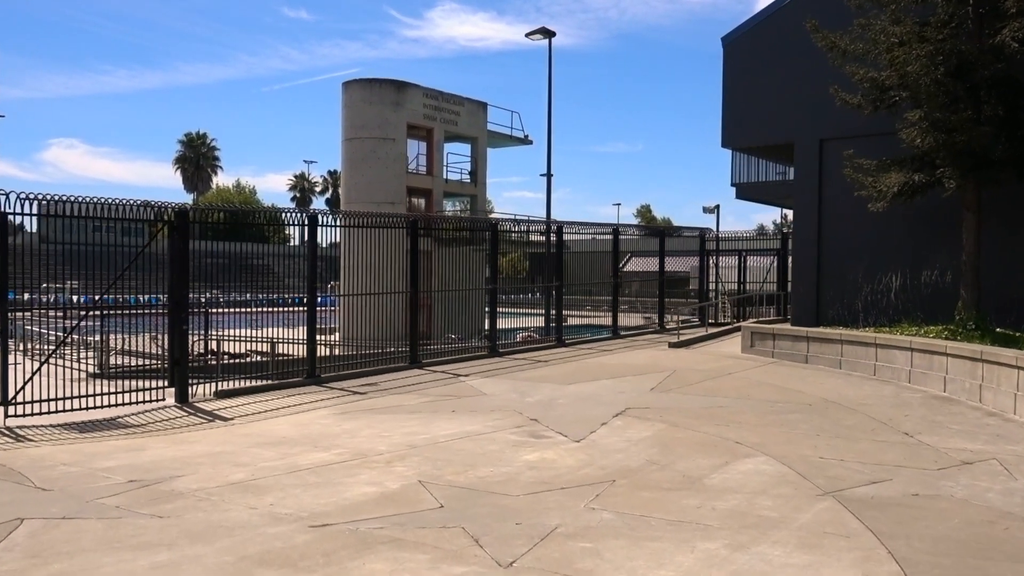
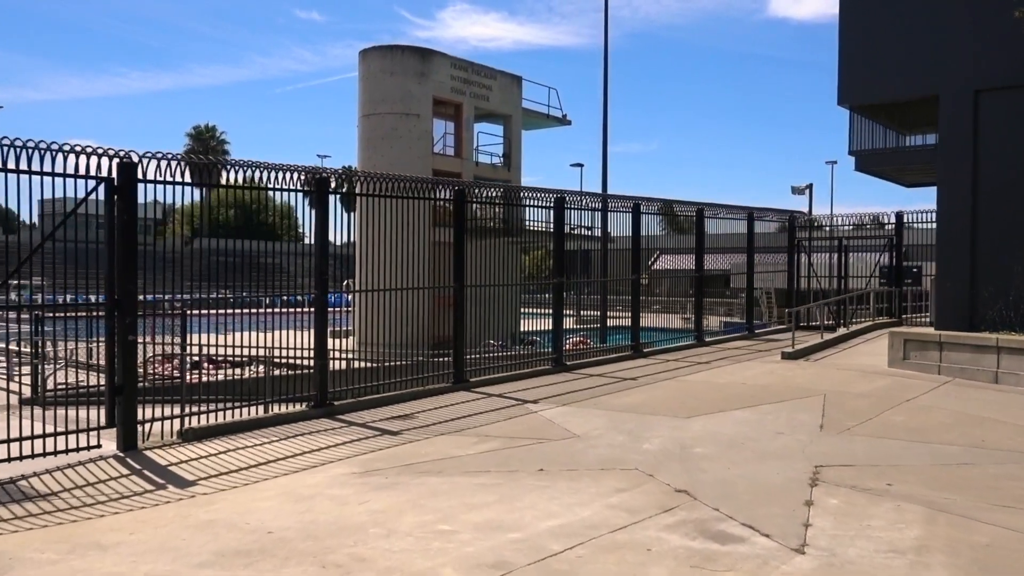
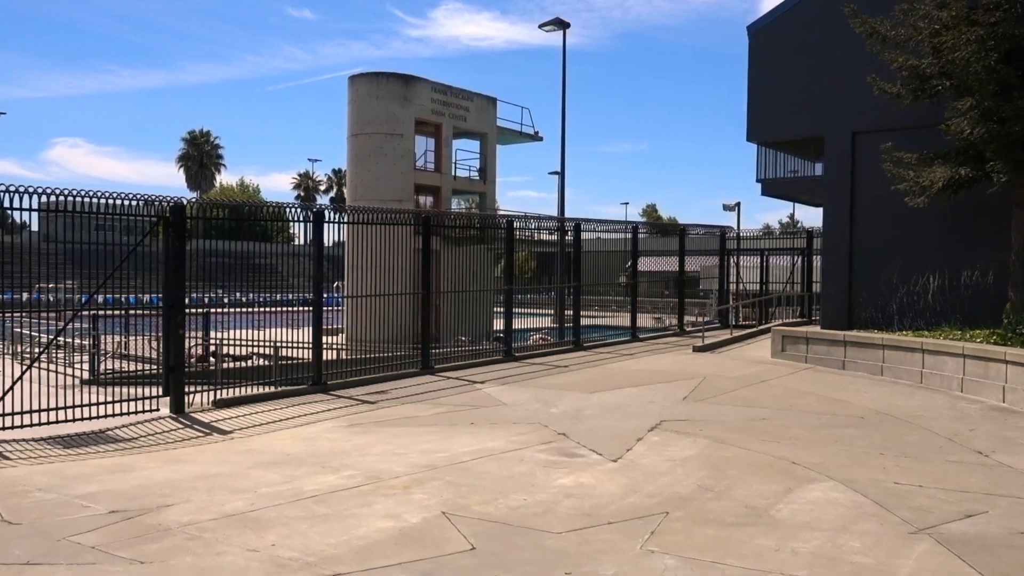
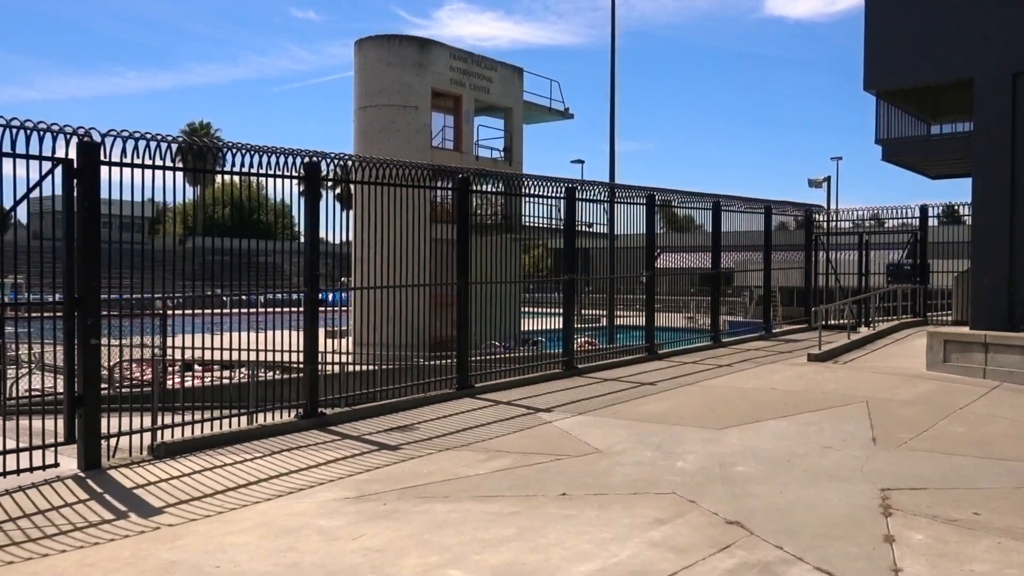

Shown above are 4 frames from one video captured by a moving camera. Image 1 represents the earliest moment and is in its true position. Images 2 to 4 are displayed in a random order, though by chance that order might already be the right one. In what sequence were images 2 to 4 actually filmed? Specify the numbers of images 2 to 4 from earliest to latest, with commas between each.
3, 2, 4
